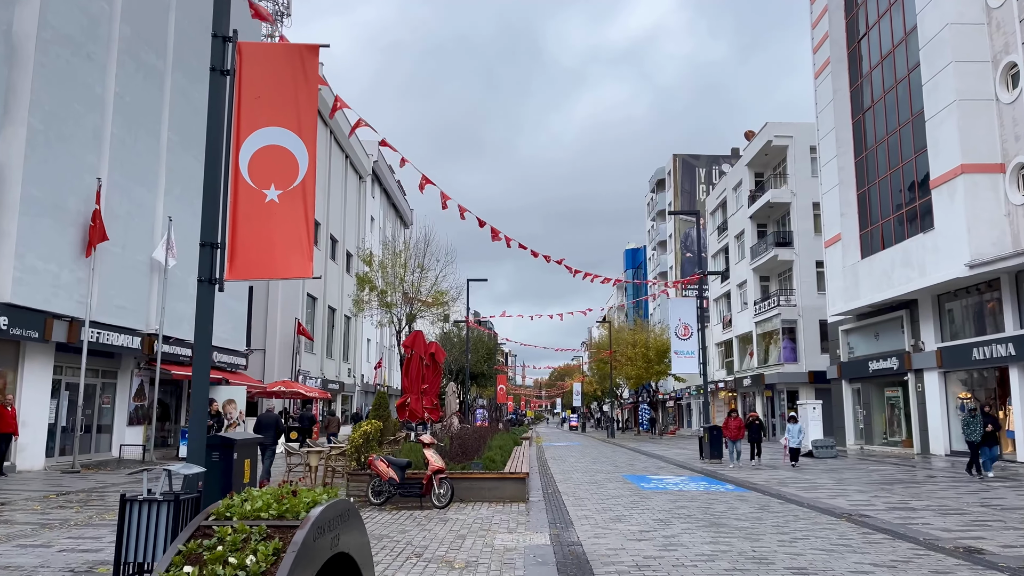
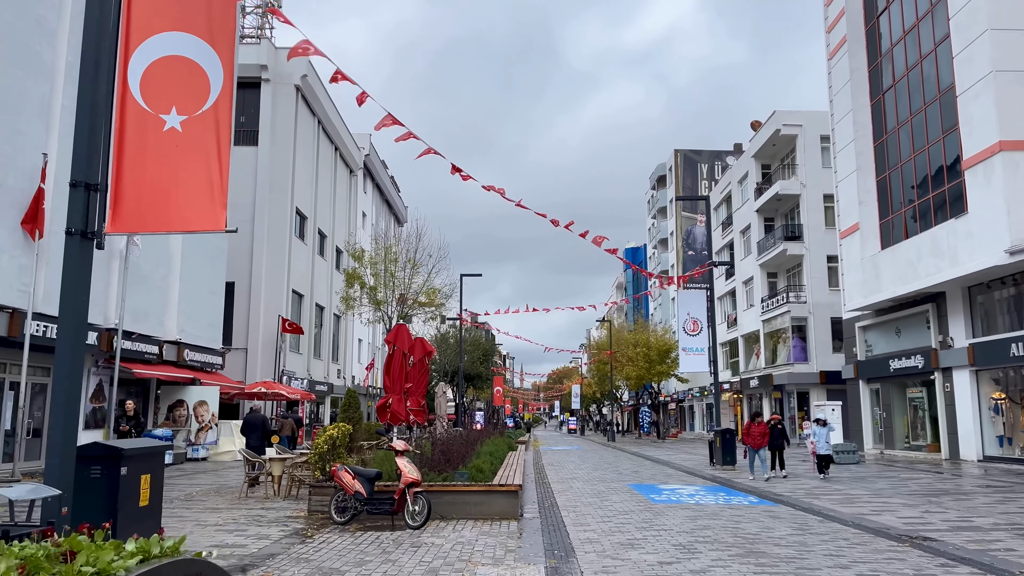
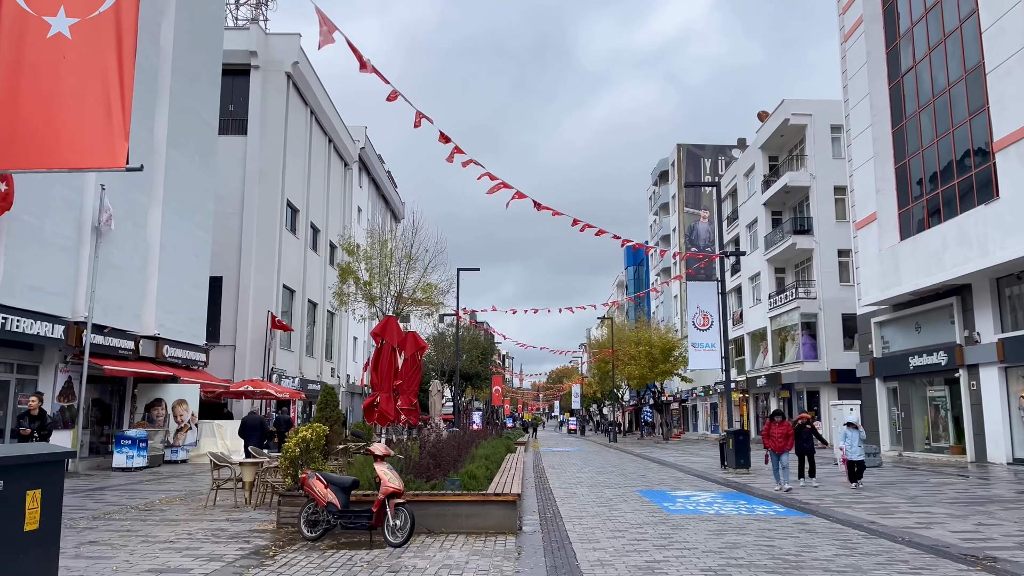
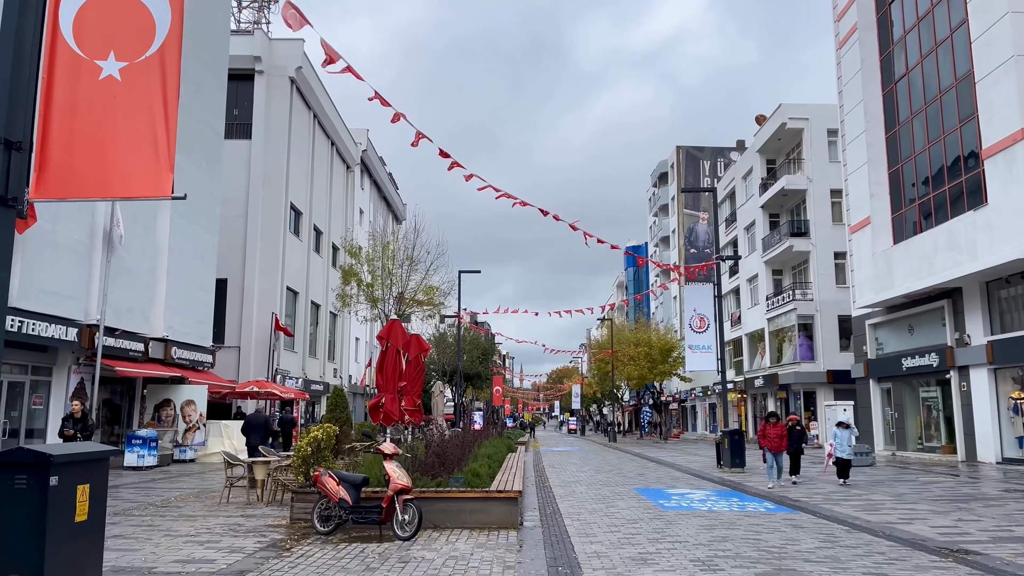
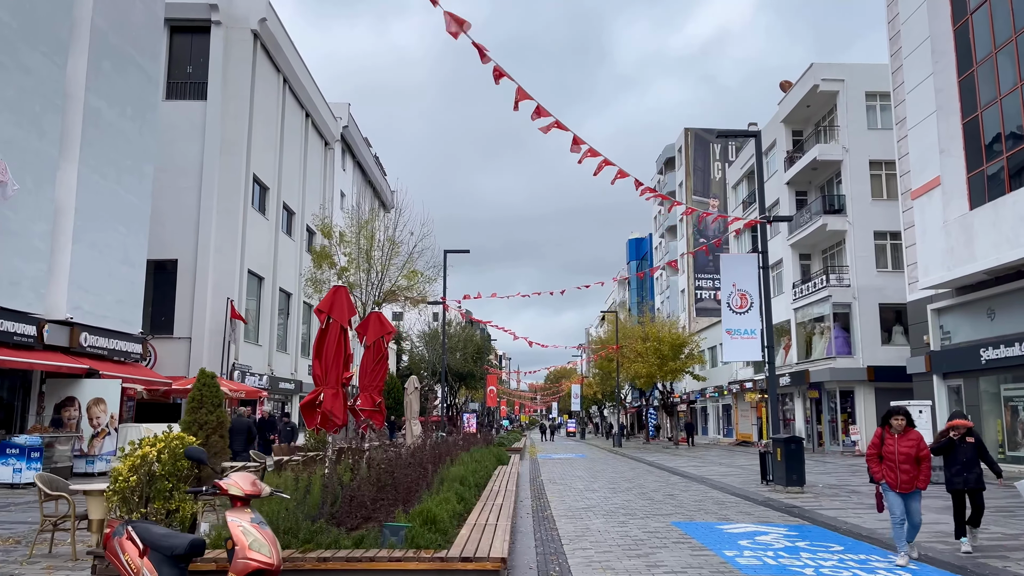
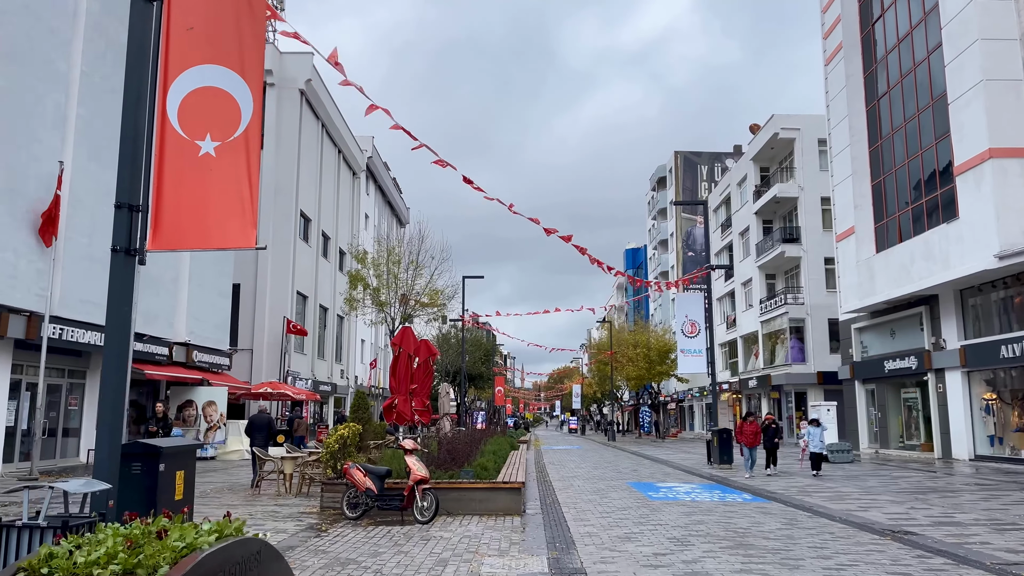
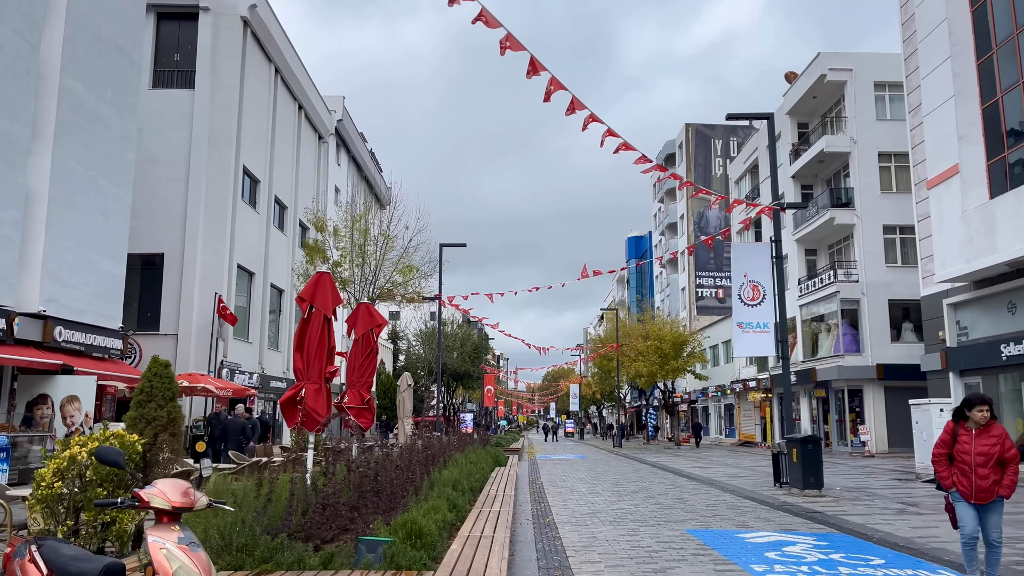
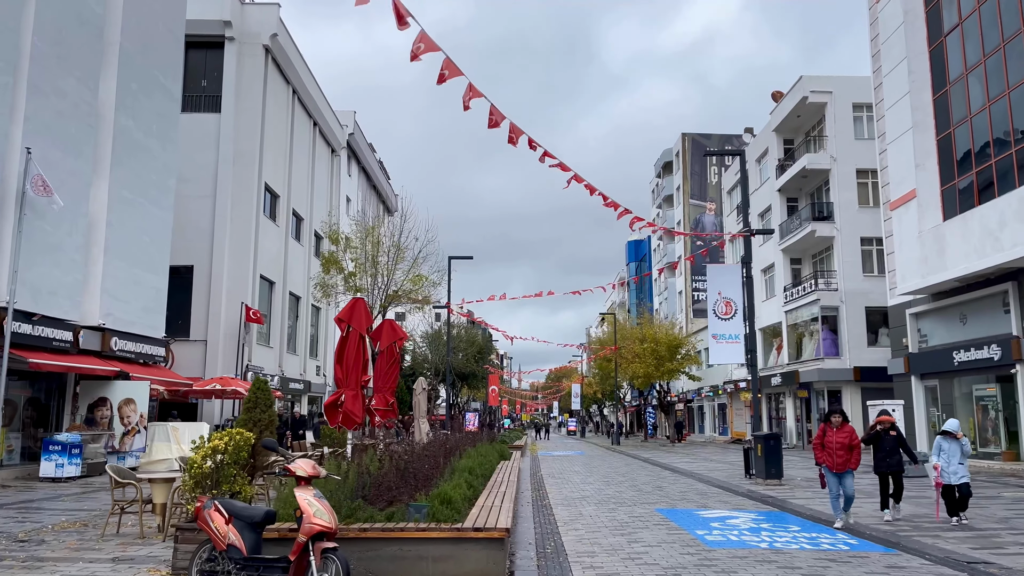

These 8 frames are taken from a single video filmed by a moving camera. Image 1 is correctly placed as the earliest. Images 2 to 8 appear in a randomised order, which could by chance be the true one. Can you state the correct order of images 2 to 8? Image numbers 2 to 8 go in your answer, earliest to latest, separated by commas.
6, 2, 4, 3, 8, 5, 7
